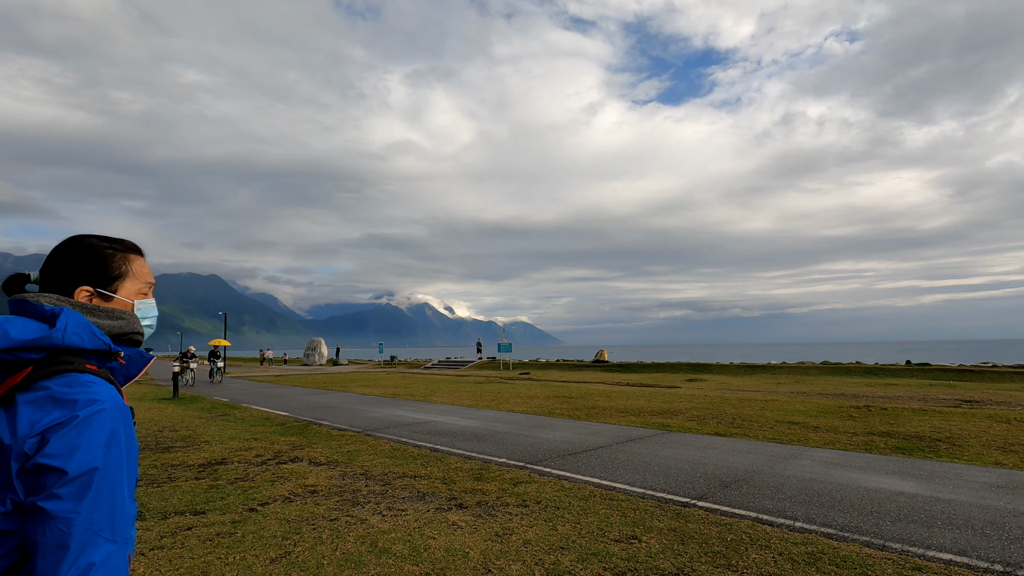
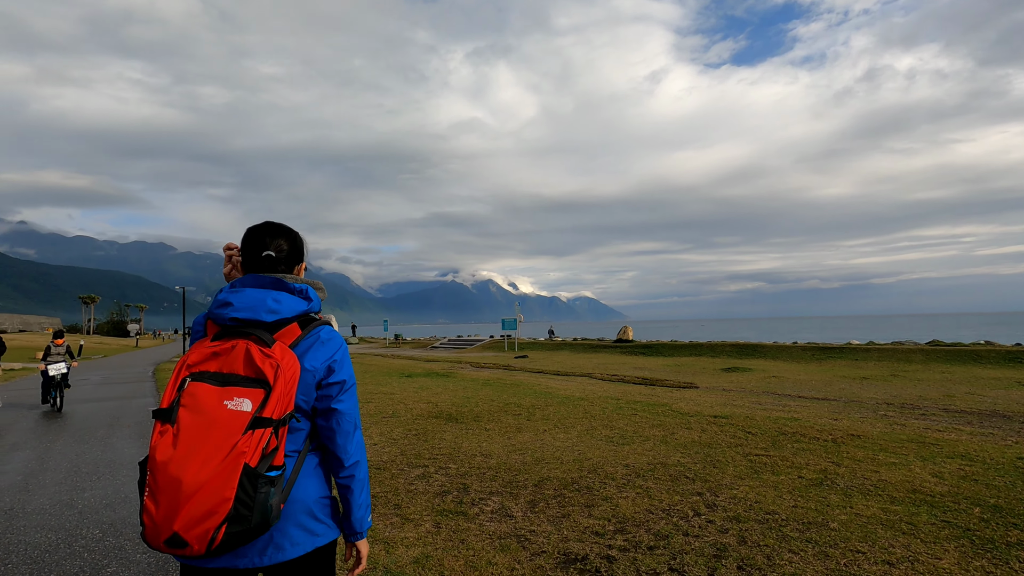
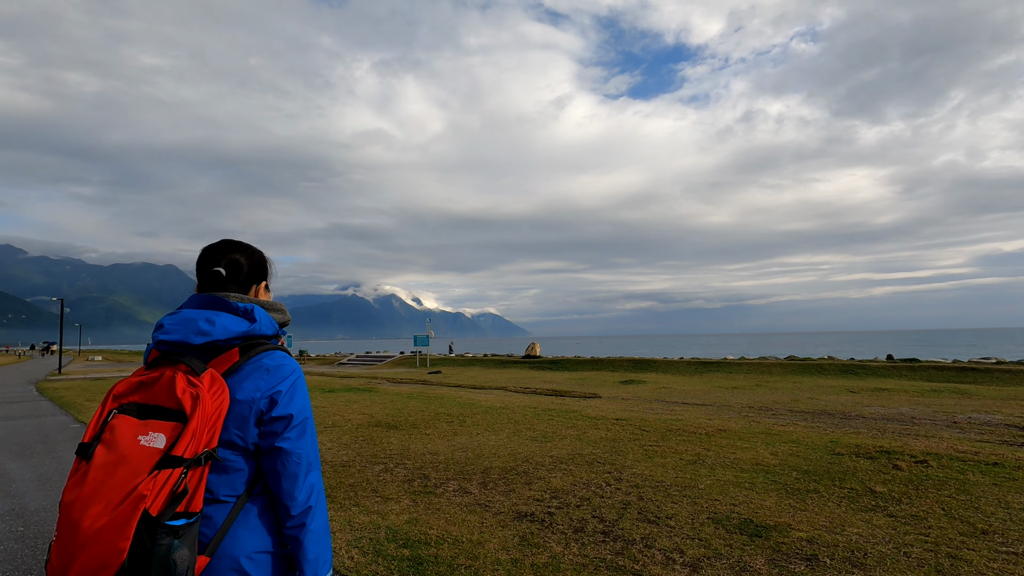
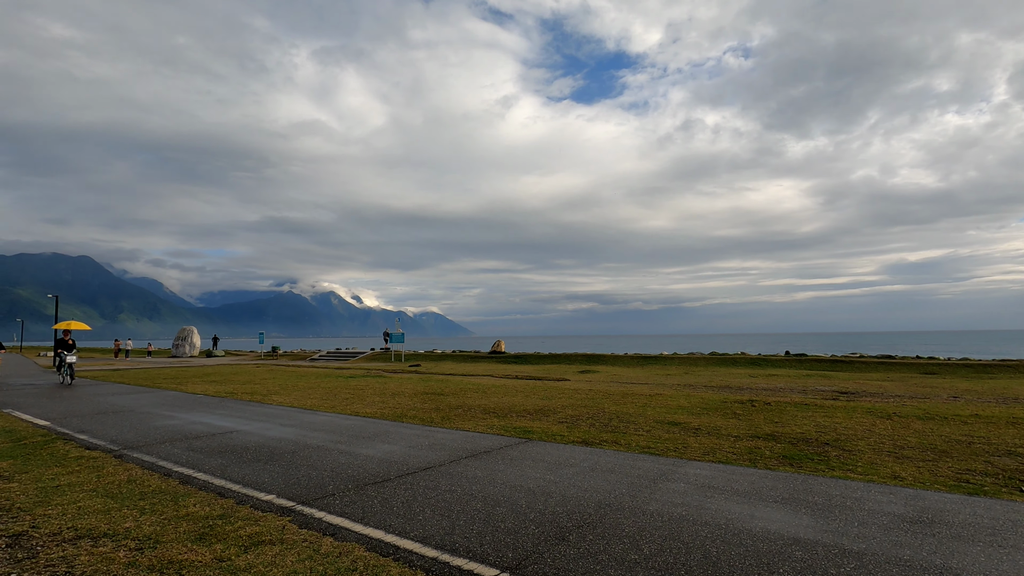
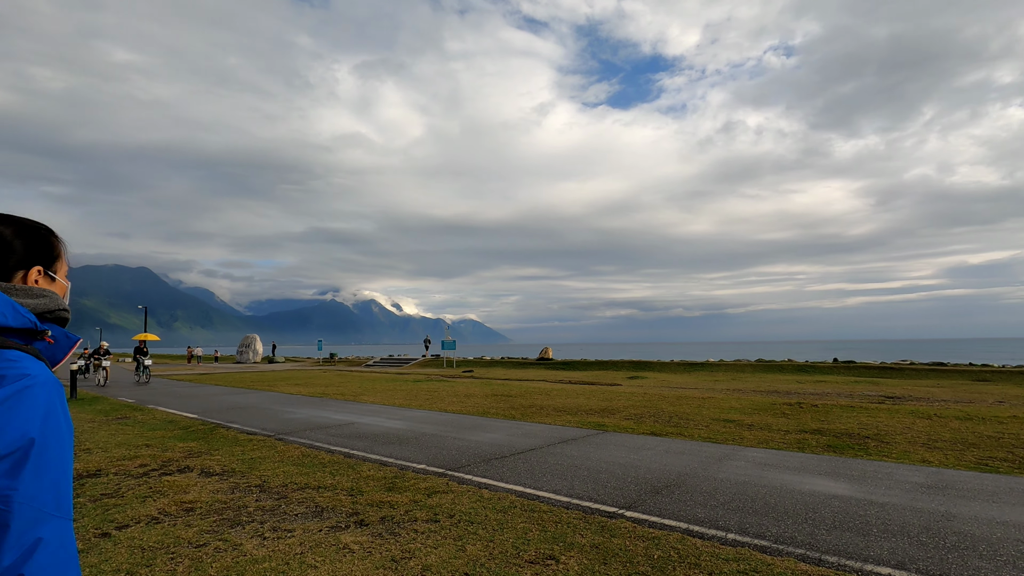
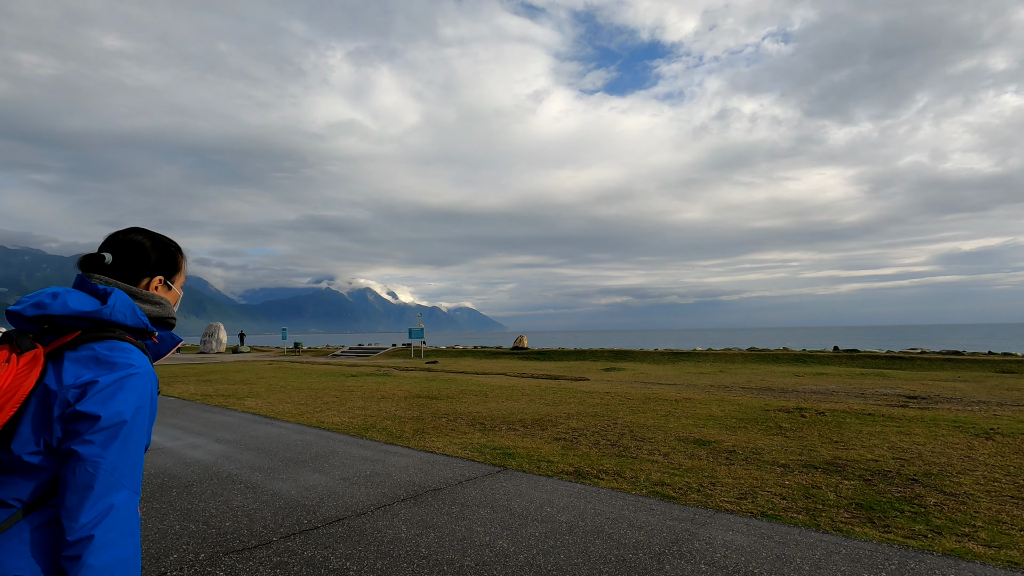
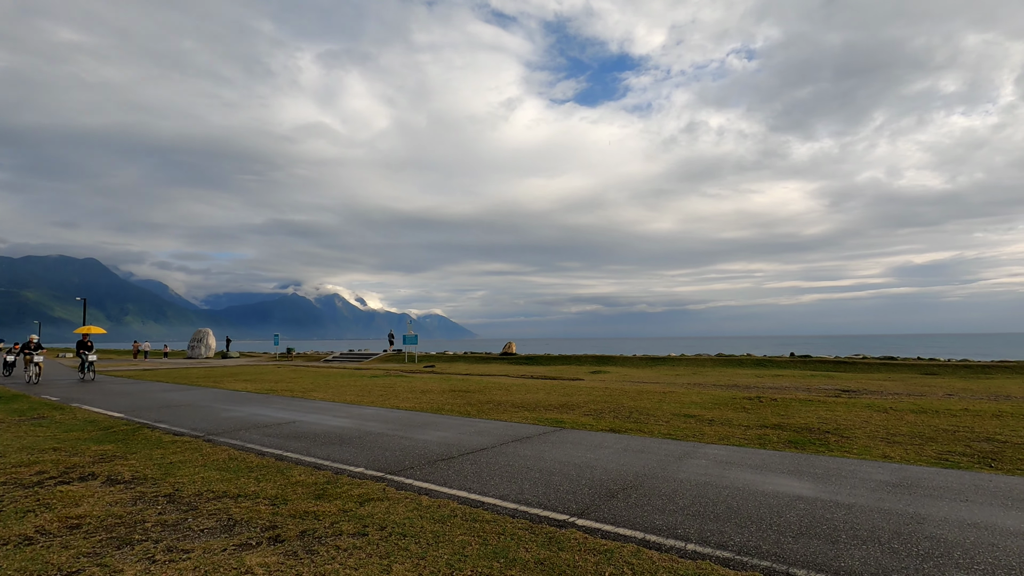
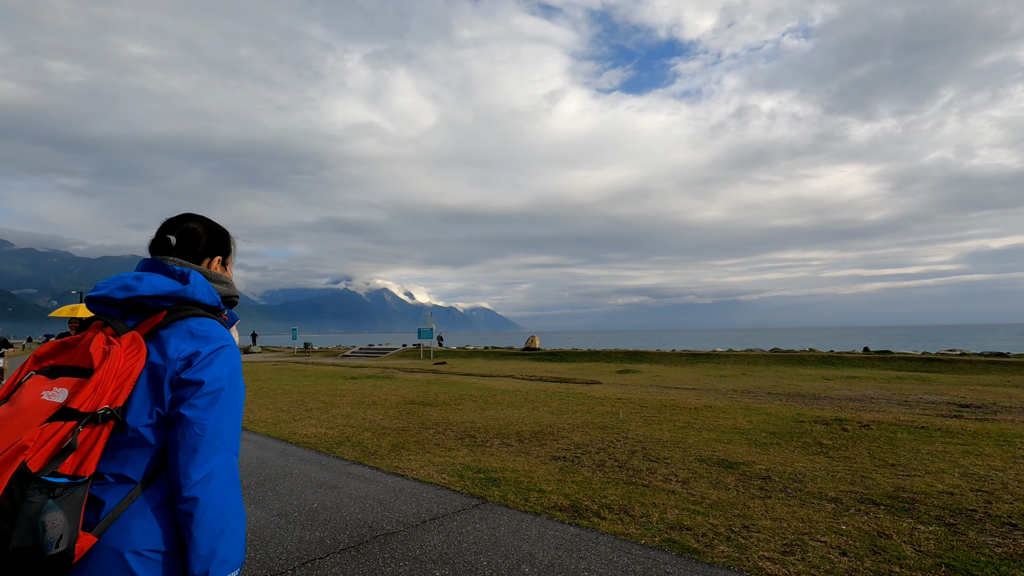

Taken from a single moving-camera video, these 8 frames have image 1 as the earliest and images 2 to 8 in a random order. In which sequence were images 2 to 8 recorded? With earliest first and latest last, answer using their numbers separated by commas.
5, 7, 4, 6, 8, 3, 2
